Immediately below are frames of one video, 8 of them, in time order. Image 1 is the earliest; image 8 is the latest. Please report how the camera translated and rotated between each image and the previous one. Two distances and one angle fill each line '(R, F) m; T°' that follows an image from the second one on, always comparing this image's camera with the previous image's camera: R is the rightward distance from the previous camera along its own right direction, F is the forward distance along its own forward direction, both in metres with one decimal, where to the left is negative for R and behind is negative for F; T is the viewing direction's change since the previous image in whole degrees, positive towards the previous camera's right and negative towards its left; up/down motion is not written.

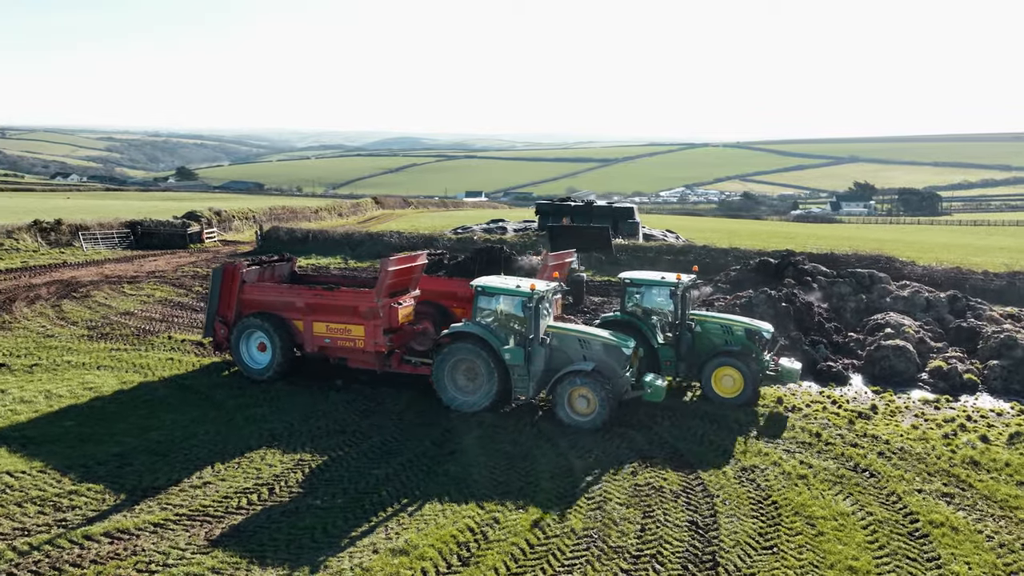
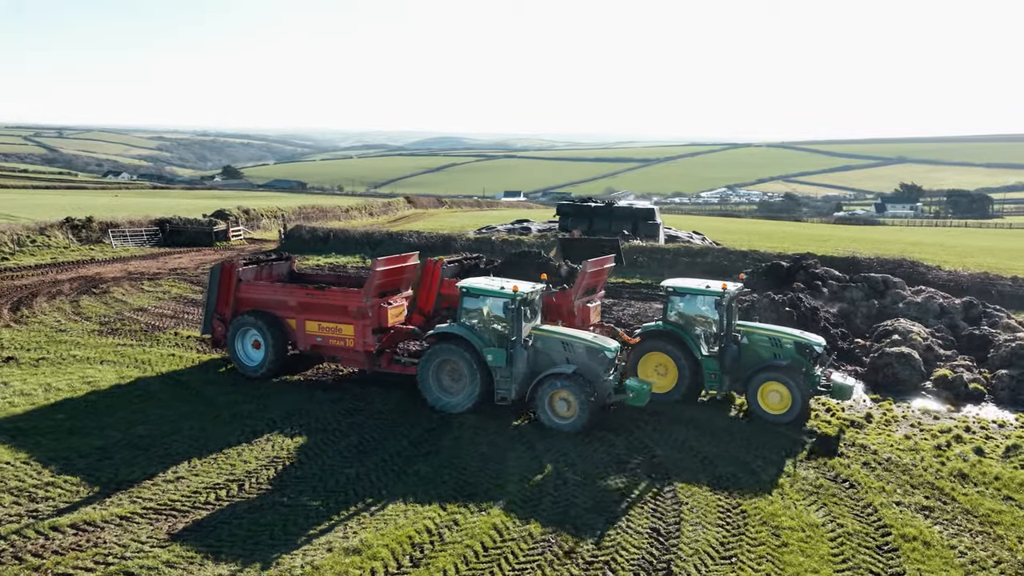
(+0.8, 0.0) m; -3°
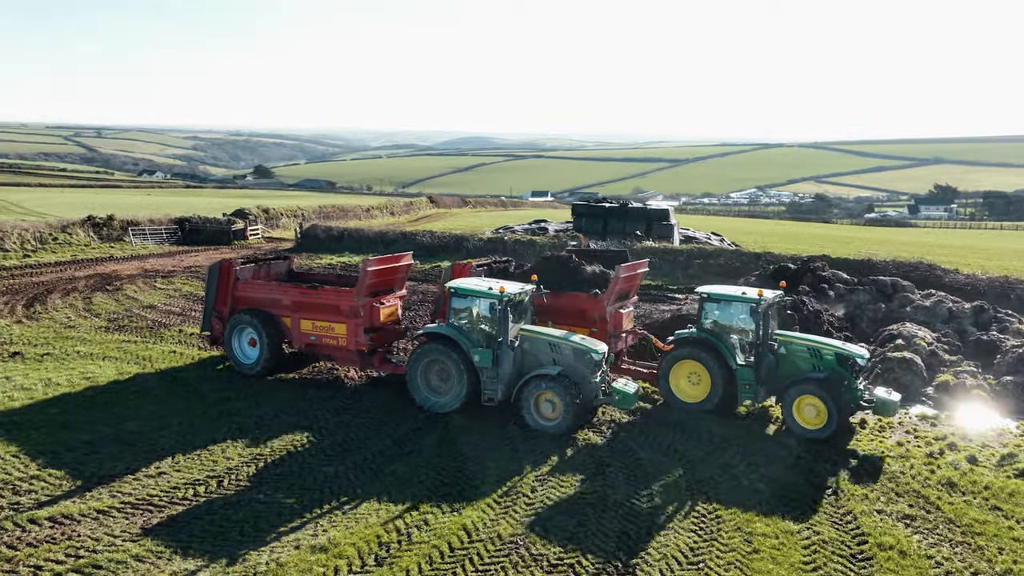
(+0.6, 0.0) m; -2°
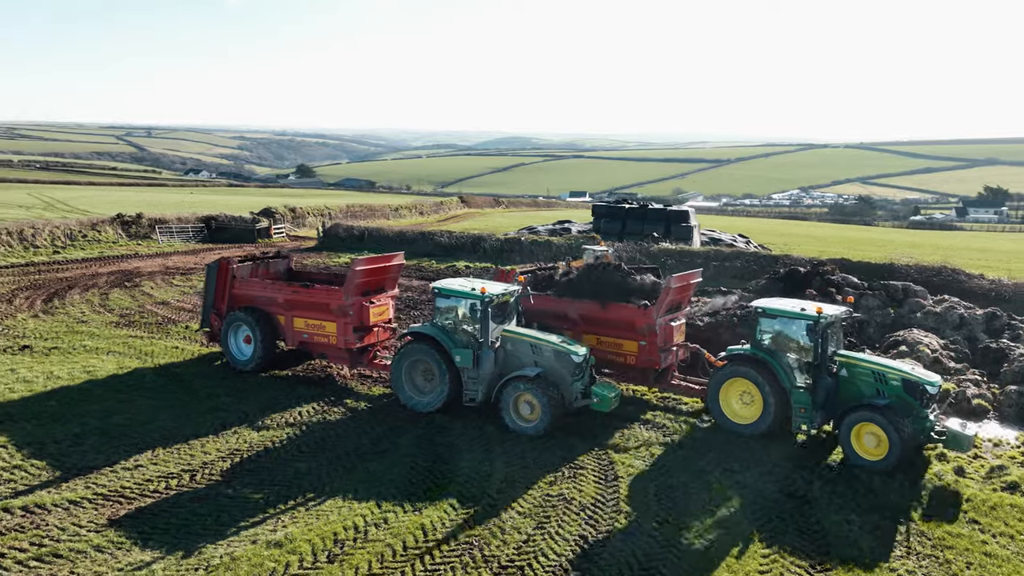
(+0.8, 0.0) m; -3°
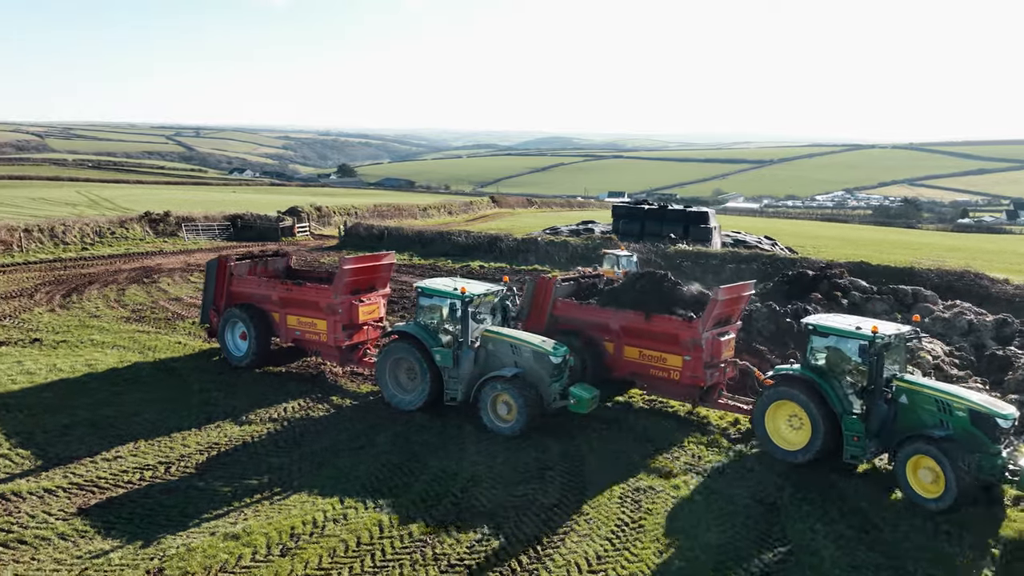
(+0.8, 0.0) m; -3°
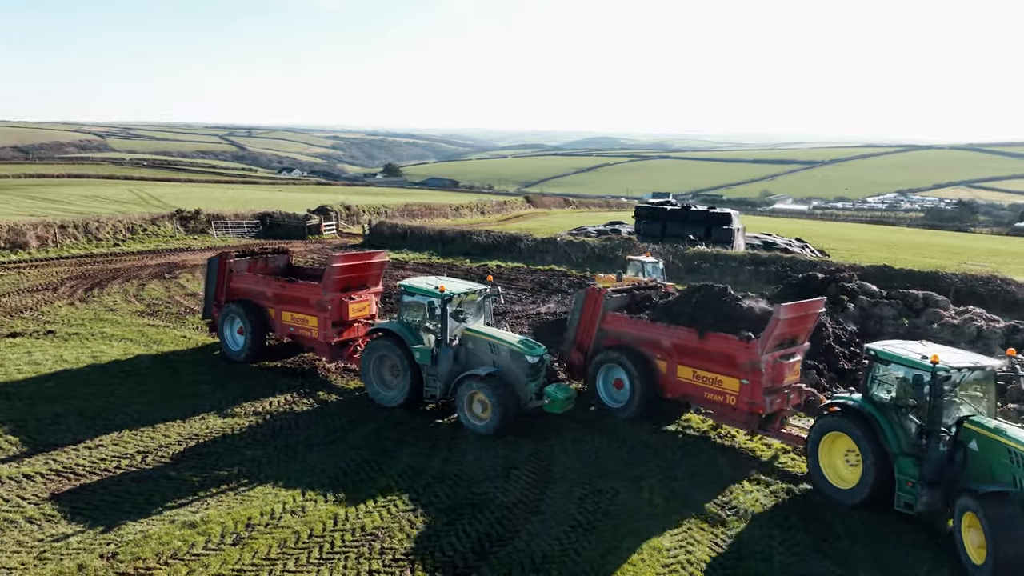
(+0.9, 0.0) m; -3°
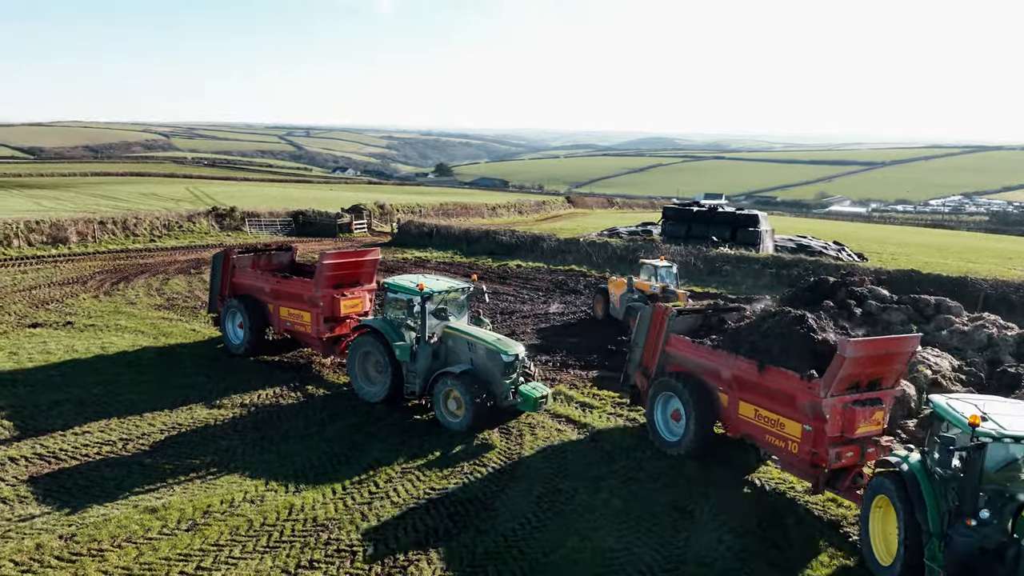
(+1.0, 0.0) m; -4°
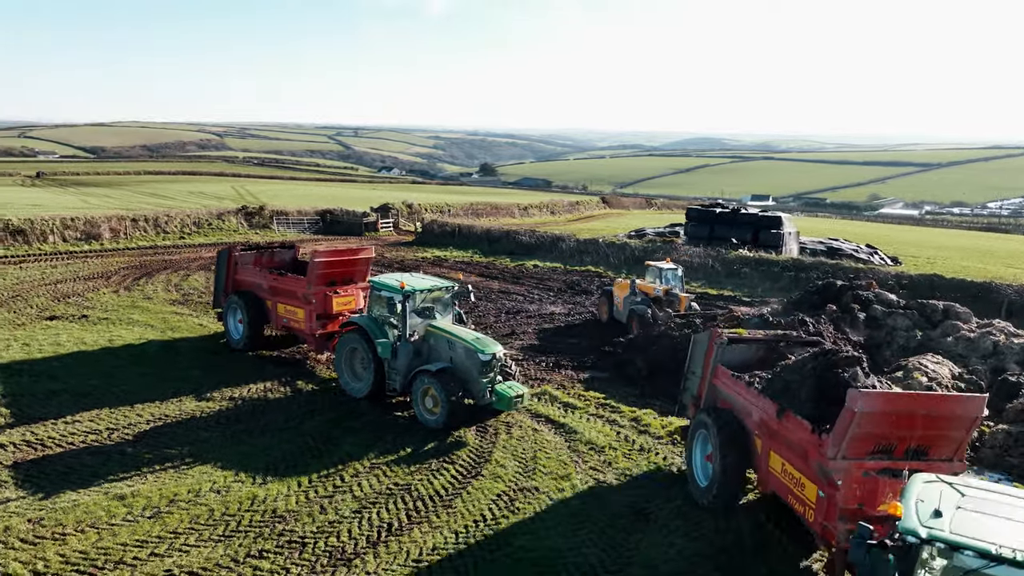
(+0.9, 0.0) m; -3°
